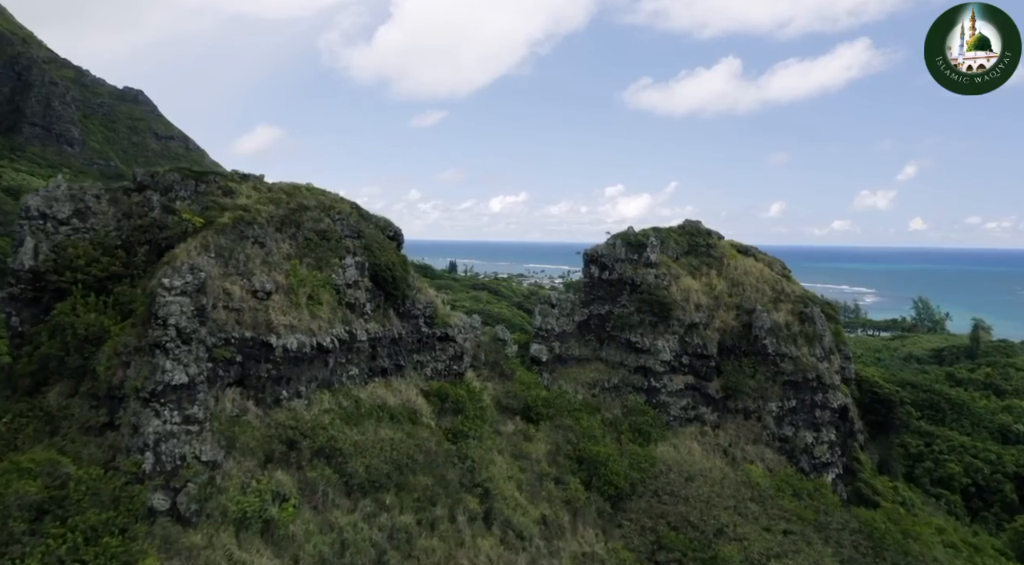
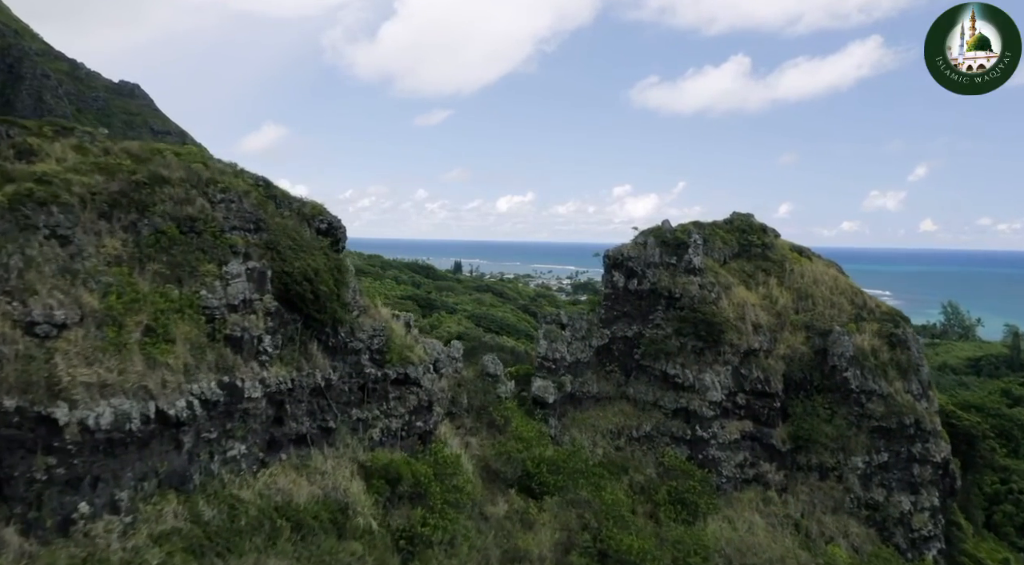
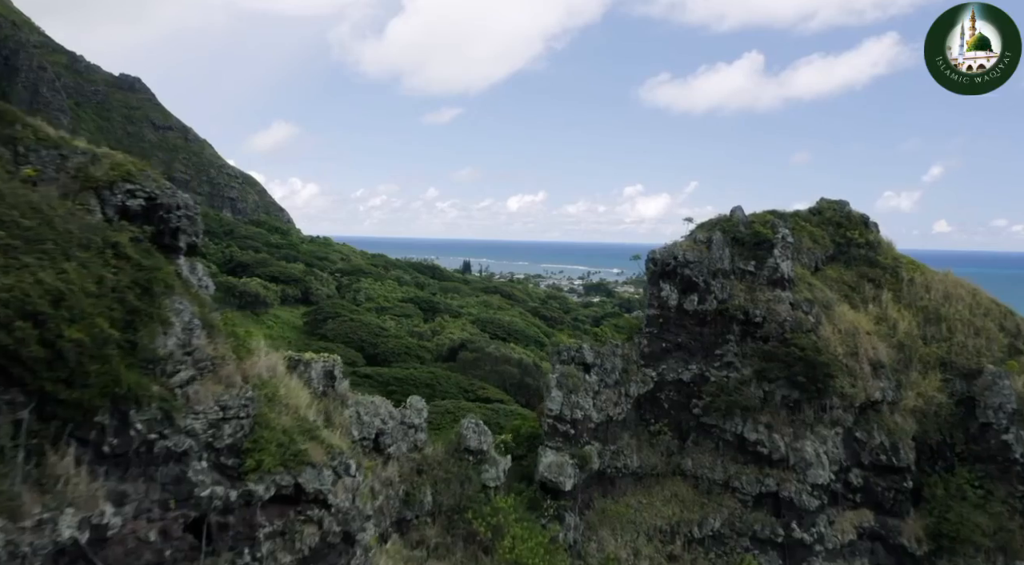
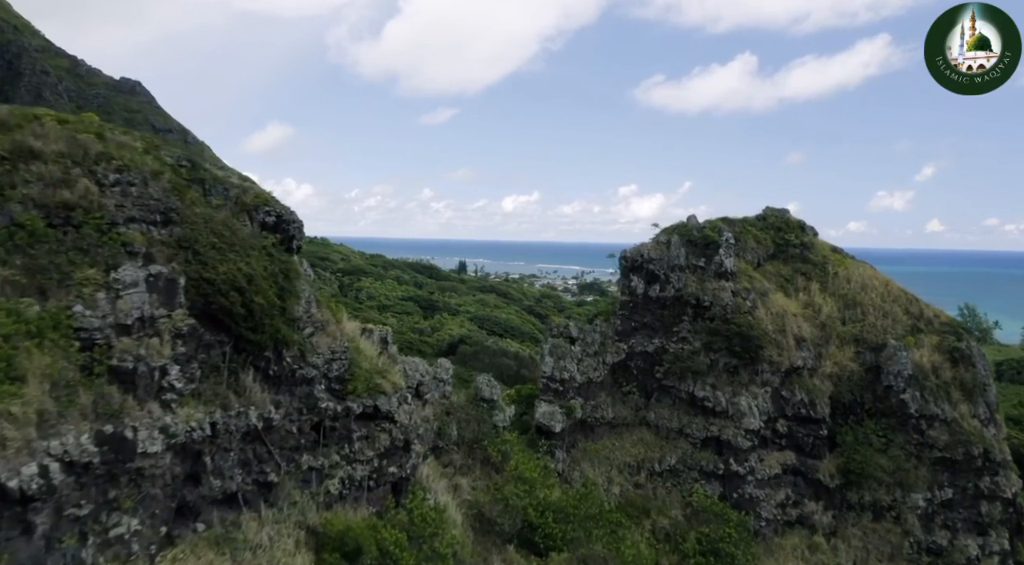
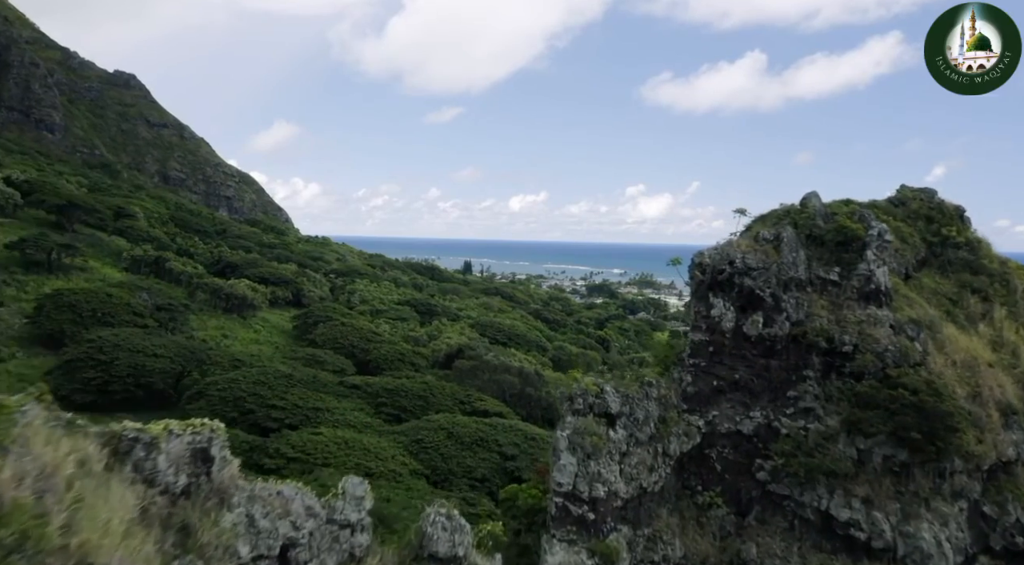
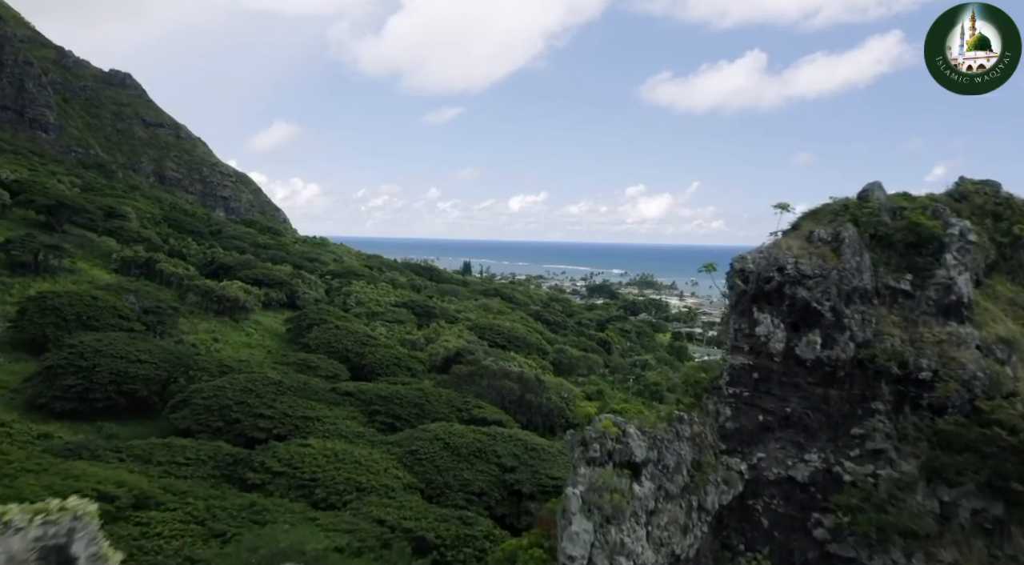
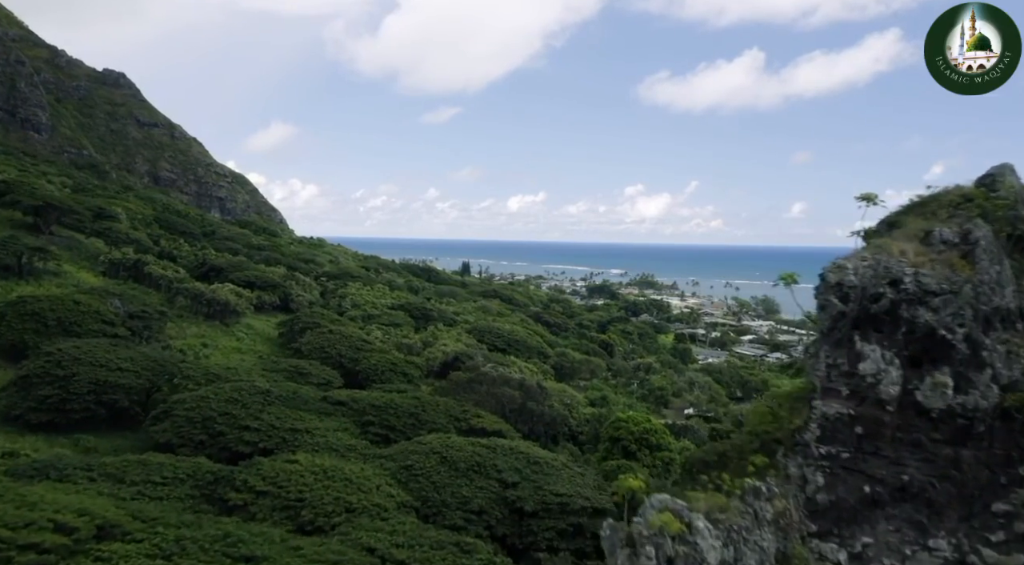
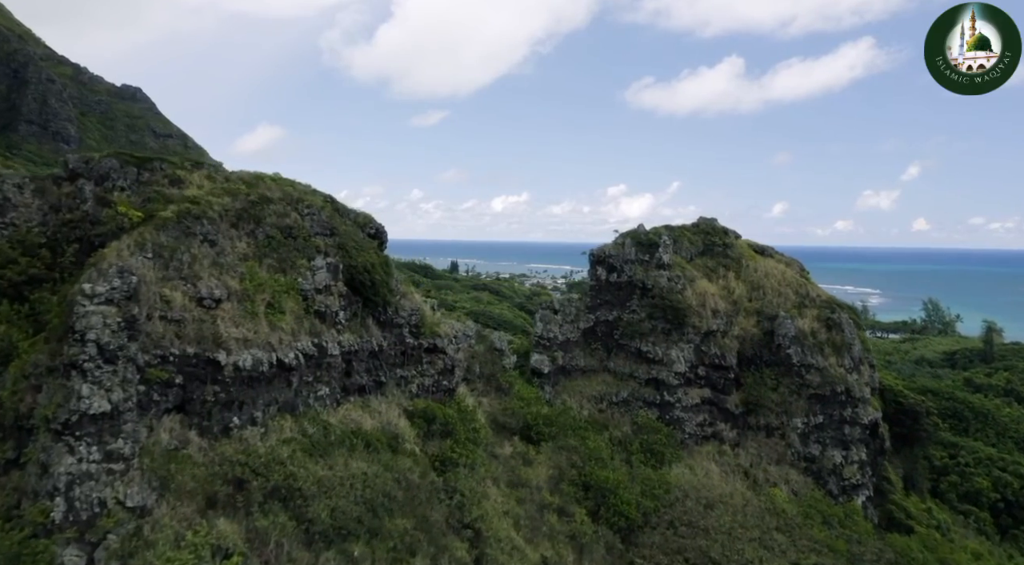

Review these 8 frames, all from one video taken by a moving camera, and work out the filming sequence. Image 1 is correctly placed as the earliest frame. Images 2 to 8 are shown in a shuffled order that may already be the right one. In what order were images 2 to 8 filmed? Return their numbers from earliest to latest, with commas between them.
8, 2, 4, 3, 5, 6, 7
